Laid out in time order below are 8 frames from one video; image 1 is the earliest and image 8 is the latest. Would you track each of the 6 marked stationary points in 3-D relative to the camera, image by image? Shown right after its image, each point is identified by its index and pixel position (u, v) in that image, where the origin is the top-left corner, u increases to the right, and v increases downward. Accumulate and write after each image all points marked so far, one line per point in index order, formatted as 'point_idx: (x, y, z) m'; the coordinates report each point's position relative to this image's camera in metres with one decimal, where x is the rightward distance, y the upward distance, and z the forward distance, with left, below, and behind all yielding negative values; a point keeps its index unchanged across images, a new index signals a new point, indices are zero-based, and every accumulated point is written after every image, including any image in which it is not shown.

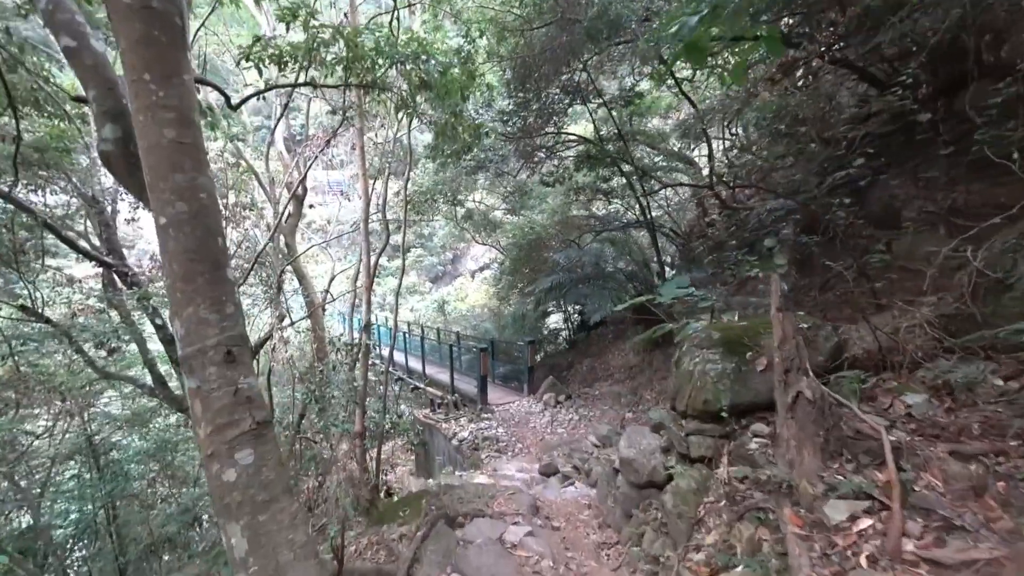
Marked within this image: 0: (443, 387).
0: (-1.3, -1.9, +9.3) m
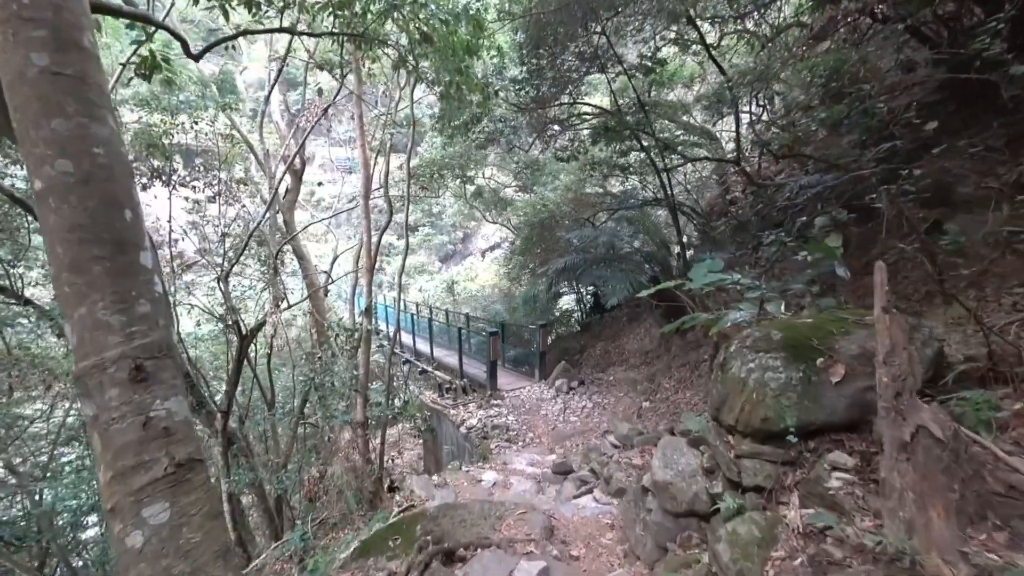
0: (-1.1, -1.5, +9.0) m
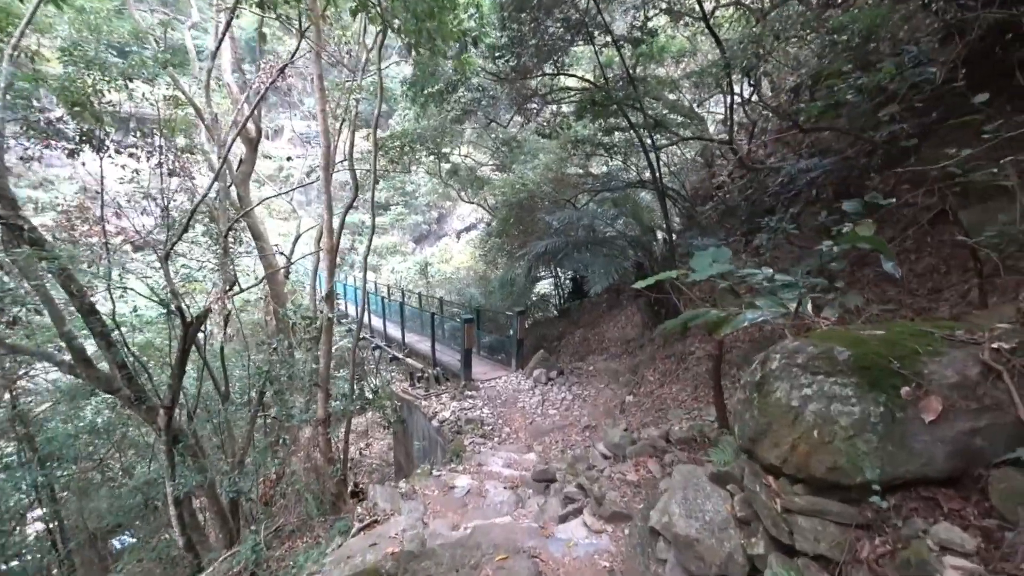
0: (-1.6, -1.2, +8.6) m
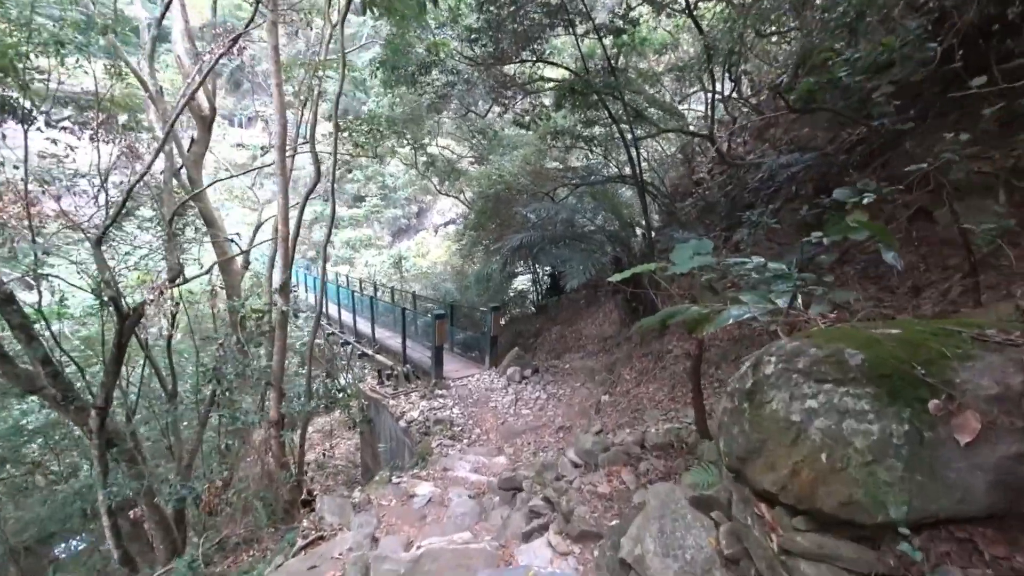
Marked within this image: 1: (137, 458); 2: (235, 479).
0: (-2.0, -1.1, +8.3) m
1: (-3.6, -1.6, +4.7) m
2: (-2.7, -1.8, +4.7) m
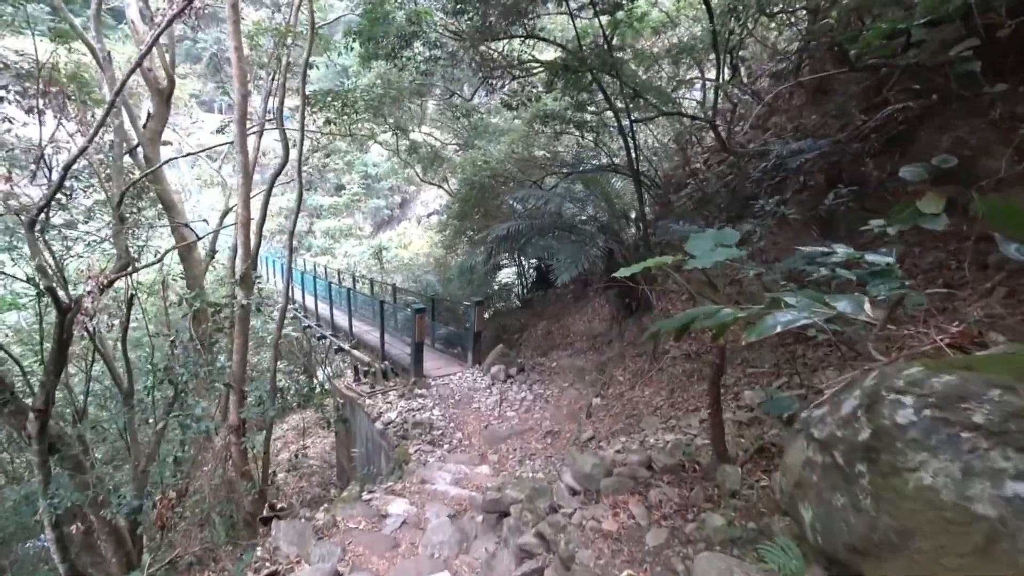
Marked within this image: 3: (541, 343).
0: (-2.3, -1.0, +7.8) m
1: (-3.7, -1.5, +4.2) m
2: (-2.8, -1.7, +4.2) m
3: (+0.4, -0.8, +7.0) m
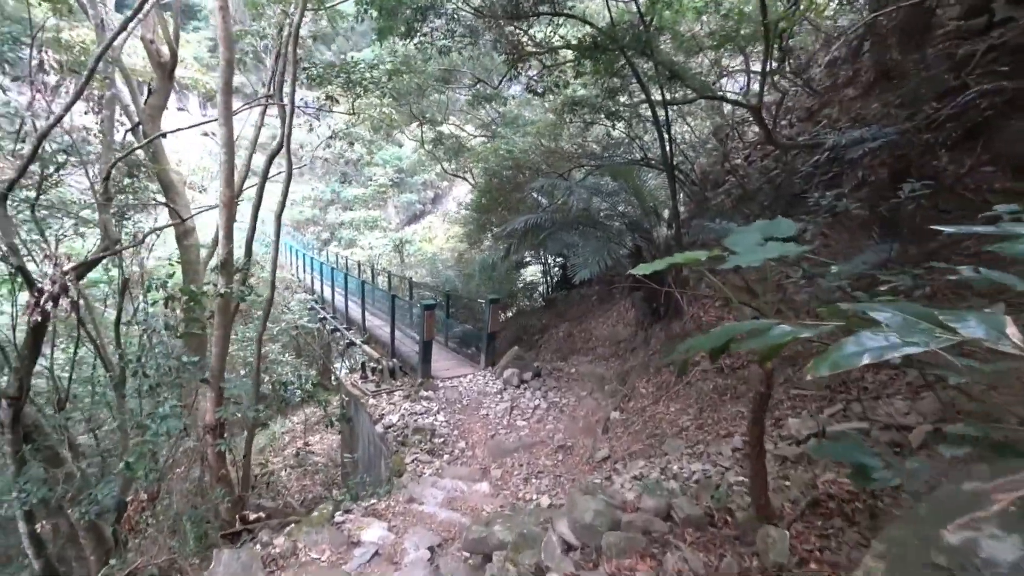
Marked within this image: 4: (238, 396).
0: (-2.0, -0.9, +7.5) m
1: (-3.7, -1.4, +3.9) m
2: (-2.8, -1.6, +3.9) m
3: (+0.6, -0.8, +6.5) m
4: (-2.3, -0.9, +4.3) m
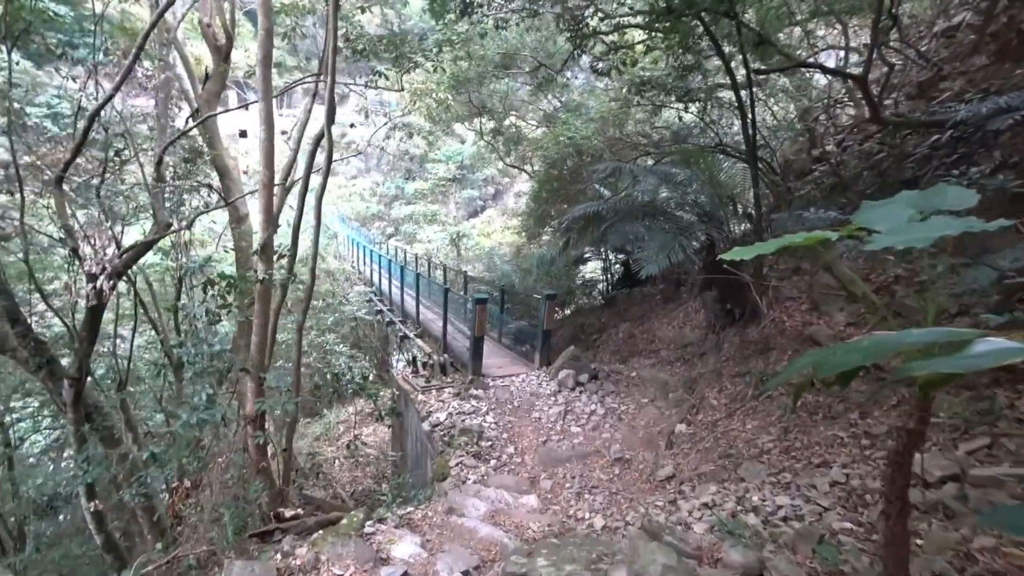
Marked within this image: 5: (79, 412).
0: (-1.2, -0.8, +7.3) m
1: (-3.3, -1.2, +4.0) m
2: (-2.4, -1.5, +3.9) m
3: (+1.3, -0.8, +6.1) m
4: (-1.9, -0.8, +4.2) m
5: (-3.4, -1.0, +3.8) m
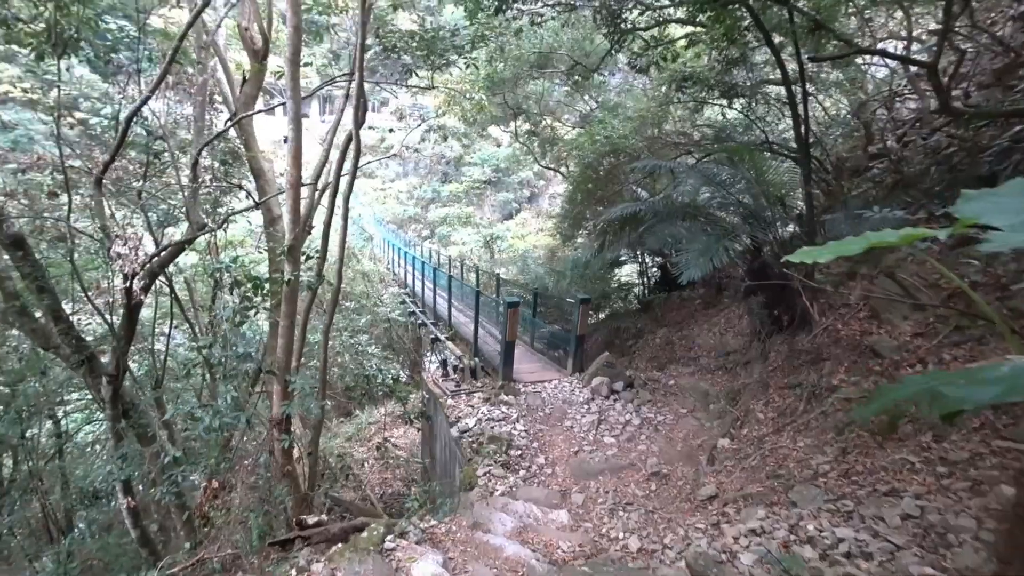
0: (-0.7, -0.8, +7.2) m
1: (-3.1, -1.2, +4.1) m
2: (-2.1, -1.5, +3.9) m
3: (+1.7, -0.8, +5.8) m
4: (-1.6, -0.8, +4.1) m
5: (-3.2, -1.0, +3.9) m
